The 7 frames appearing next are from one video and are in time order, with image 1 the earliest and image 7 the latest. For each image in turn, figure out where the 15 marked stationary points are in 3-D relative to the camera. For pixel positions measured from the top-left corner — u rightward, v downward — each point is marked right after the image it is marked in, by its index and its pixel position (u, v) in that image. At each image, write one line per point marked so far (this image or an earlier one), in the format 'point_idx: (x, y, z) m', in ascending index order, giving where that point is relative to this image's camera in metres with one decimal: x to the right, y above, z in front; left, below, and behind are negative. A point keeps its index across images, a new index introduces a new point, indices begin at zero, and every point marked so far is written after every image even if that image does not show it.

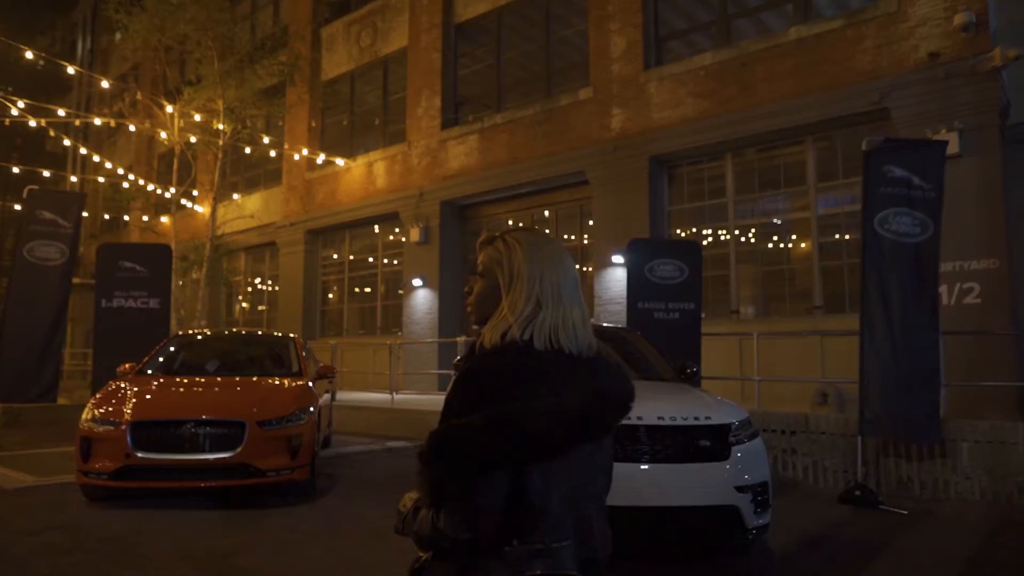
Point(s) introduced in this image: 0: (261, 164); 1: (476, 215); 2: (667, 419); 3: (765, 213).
0: (-5.5, +2.8, +19.7) m
1: (-0.7, +1.3, +16.1) m
2: (+1.0, -0.9, +5.7) m
3: (+3.7, +1.1, +12.7) m
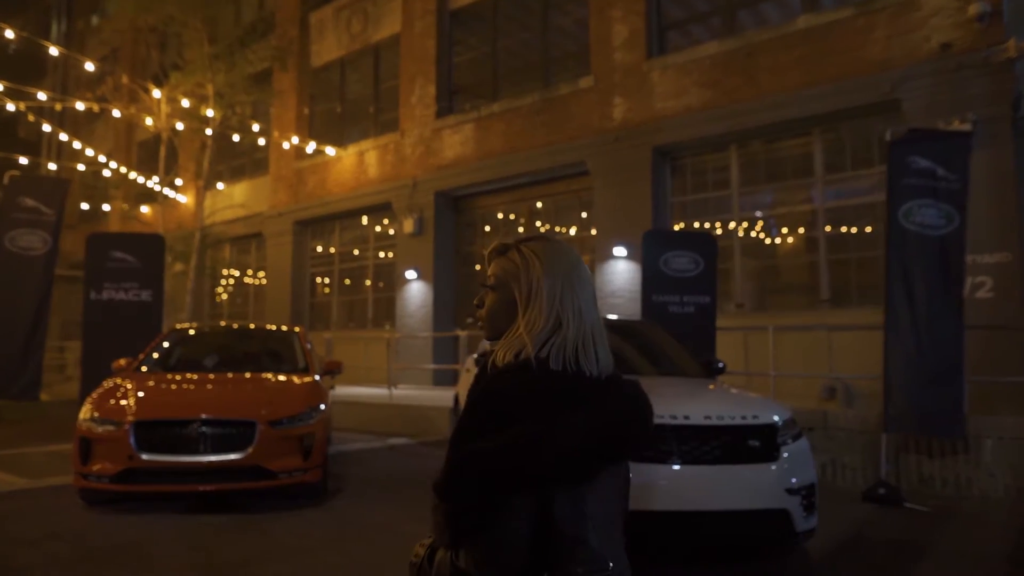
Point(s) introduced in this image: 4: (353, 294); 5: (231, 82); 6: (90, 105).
0: (-5.7, +3.0, +19.2) m
1: (-0.7, +1.5, +15.7) m
2: (+1.3, -0.8, +5.4) m
3: (+3.7, +1.2, +12.5) m
4: (-3.1, -0.1, +17.2) m
5: (-4.5, +3.3, +14.0) m
6: (-6.8, +3.0, +14.1) m
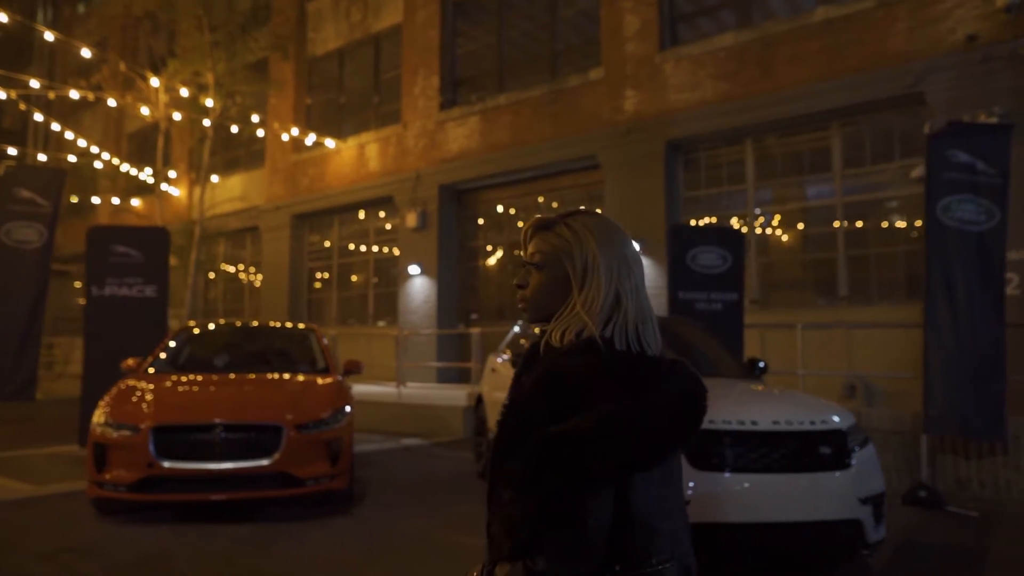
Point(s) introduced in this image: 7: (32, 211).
0: (-5.7, +3.1, +18.7) m
1: (-0.6, +1.5, +15.4) m
2: (+1.6, -0.8, +5.1) m
3: (+3.9, +1.3, +12.2) m
4: (-3.0, 0.0, +16.8) m
5: (-4.4, +3.4, +13.6) m
6: (-6.7, +3.0, +13.6) m
7: (-5.6, +0.9, +10.2) m
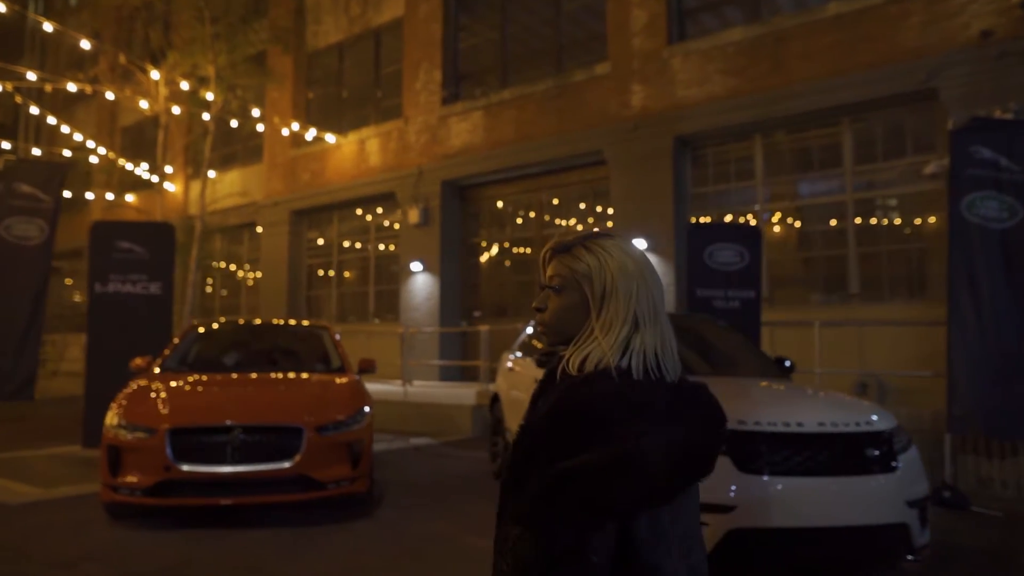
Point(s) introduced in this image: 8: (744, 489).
0: (-5.7, +3.2, +18.5) m
1: (-0.6, +1.6, +15.2) m
2: (+1.8, -0.8, +5.0) m
3: (+4.0, +1.3, +12.1) m
4: (-3.0, 0.0, +16.6) m
5: (-4.3, +3.4, +13.4) m
6: (-6.6, +3.1, +13.3) m
7: (-5.4, +0.9, +9.9) m
8: (+1.3, -1.1, +4.8) m
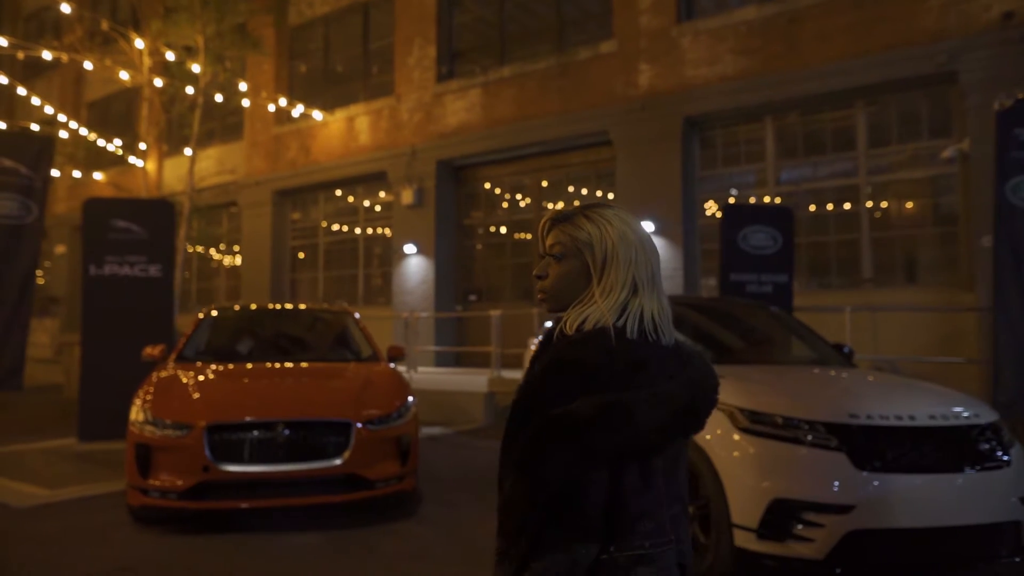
0: (-6.0, +3.5, +17.7) m
1: (-0.7, +1.9, +14.8) m
2: (+2.3, -0.7, +4.7) m
3: (+4.1, +1.5, +11.9) m
4: (-3.2, +0.3, +16.0) m
5: (-4.3, +3.7, +12.6) m
6: (-6.5, +3.3, +12.5) m
7: (-5.2, +1.1, +9.2) m
8: (+1.8, -1.0, +4.5) m
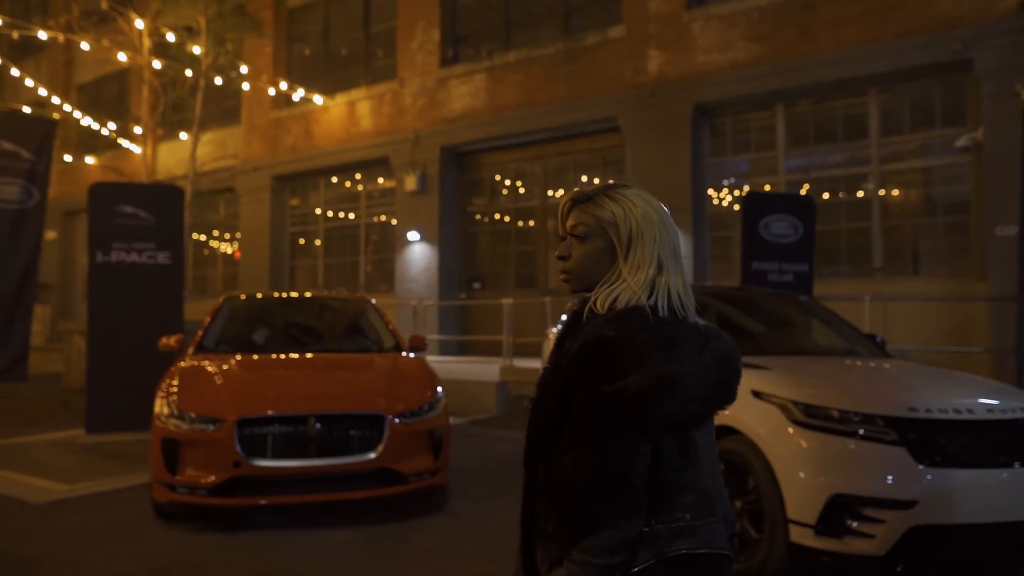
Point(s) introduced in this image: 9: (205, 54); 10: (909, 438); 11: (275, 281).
0: (-6.0, +3.8, +17.3) m
1: (-0.6, +2.1, +14.6) m
2: (+2.6, -0.7, +4.7) m
3: (+4.2, +1.6, +11.8) m
4: (-3.1, +0.6, +15.8) m
5: (-4.1, +3.9, +12.3) m
6: (-6.4, +3.5, +12.1) m
7: (-5.0, +1.2, +8.9) m
8: (+2.0, -1.0, +4.4) m
9: (-4.4, +3.3, +12.3) m
10: (+2.0, -0.8, +4.5) m
11: (-4.6, +0.1, +16.5) m
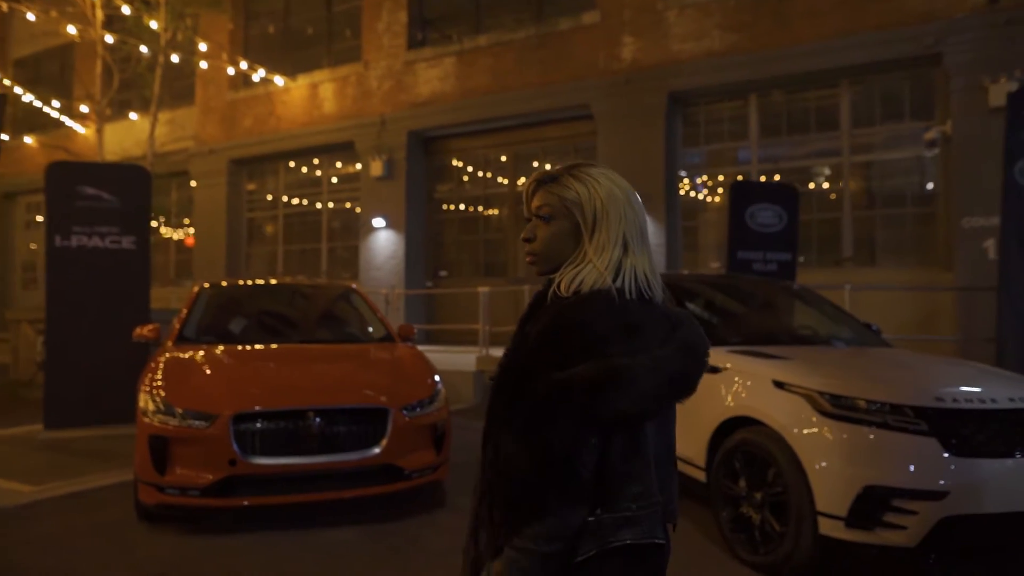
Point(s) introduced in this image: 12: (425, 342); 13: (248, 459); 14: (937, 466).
0: (-6.7, +4.0, +16.7) m
1: (-1.2, +2.3, +14.3) m
2: (+2.7, -0.6, +4.6) m
3: (+3.8, +1.8, +11.9) m
4: (-3.8, +0.8, +15.4) m
5: (-4.5, +4.0, +11.8) m
6: (-6.8, +3.7, +11.4) m
7: (-5.2, +1.4, +8.3) m
8: (+2.2, -0.9, +4.3) m
9: (-4.7, +3.5, +11.8) m
10: (+2.2, -0.7, +4.5) m
11: (-5.2, +0.3, +15.9) m
12: (-1.5, -0.9, +13.9) m
13: (-1.6, -1.0, +5.1) m
14: (+2.2, -0.9, +4.4) m
